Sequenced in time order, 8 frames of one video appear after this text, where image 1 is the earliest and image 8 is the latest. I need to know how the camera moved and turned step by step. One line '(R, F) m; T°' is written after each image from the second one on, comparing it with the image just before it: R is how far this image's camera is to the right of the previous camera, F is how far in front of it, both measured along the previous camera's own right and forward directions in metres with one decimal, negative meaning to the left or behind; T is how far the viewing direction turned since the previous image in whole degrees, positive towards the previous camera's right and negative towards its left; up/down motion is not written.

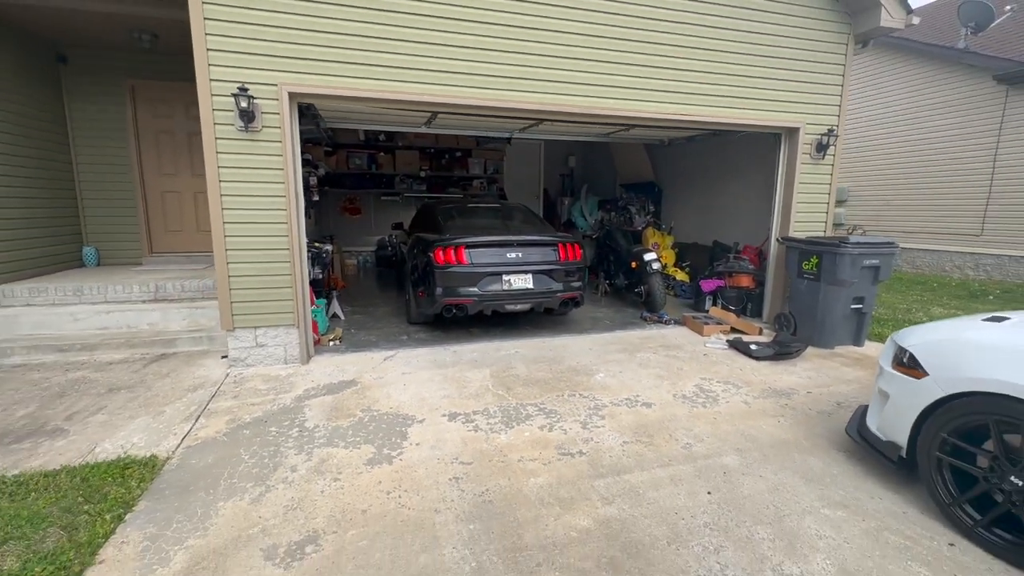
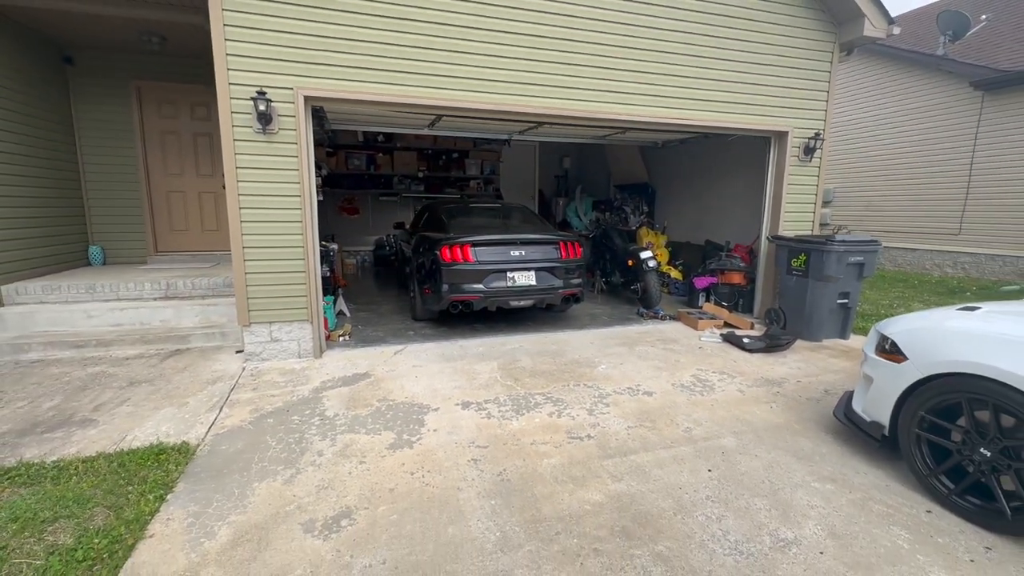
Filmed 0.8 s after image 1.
(-0.1, -0.2) m; +1°
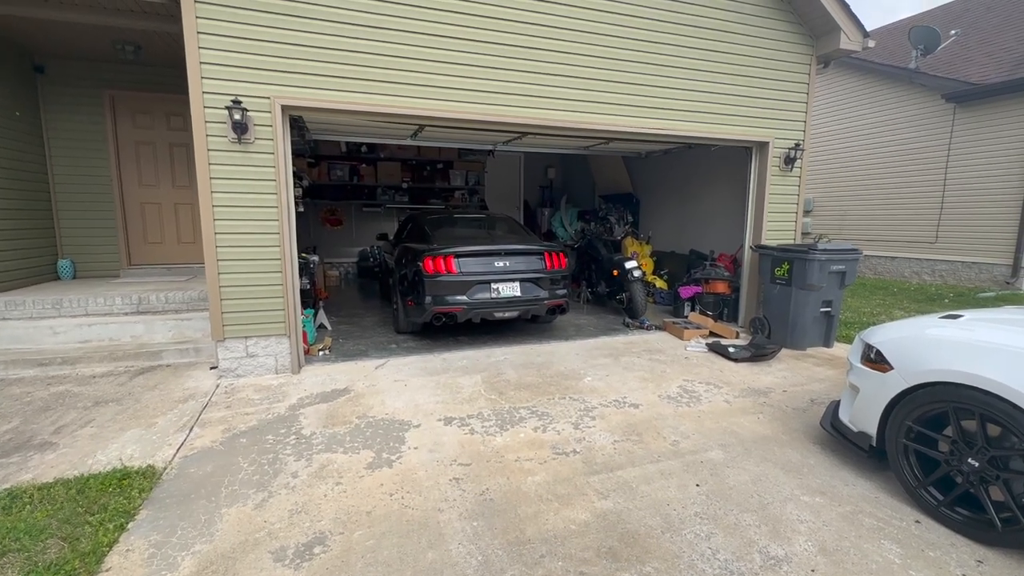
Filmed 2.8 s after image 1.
(0.0, +0.1) m; +2°
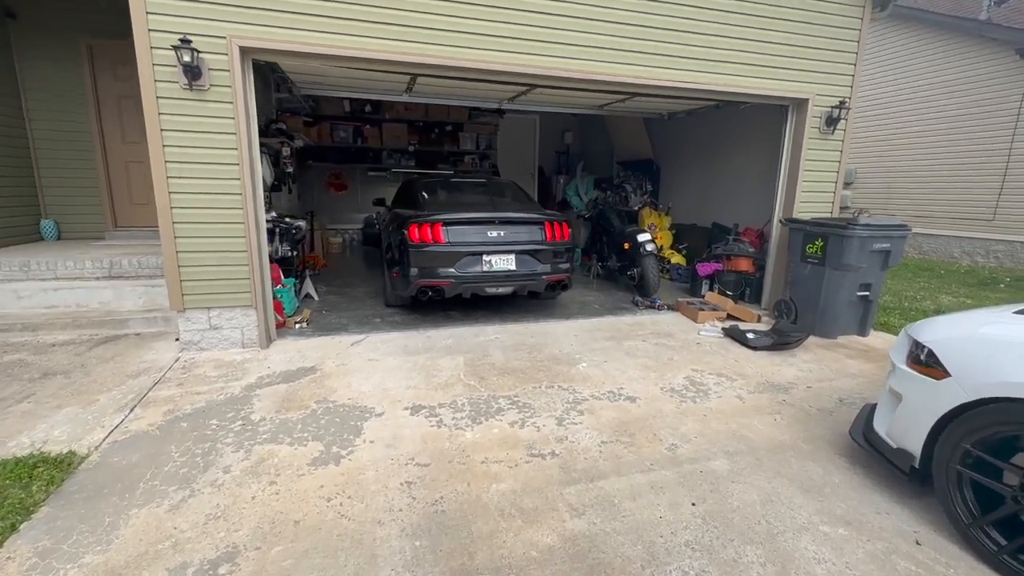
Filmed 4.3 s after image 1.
(+0.3, +0.5) m; -3°
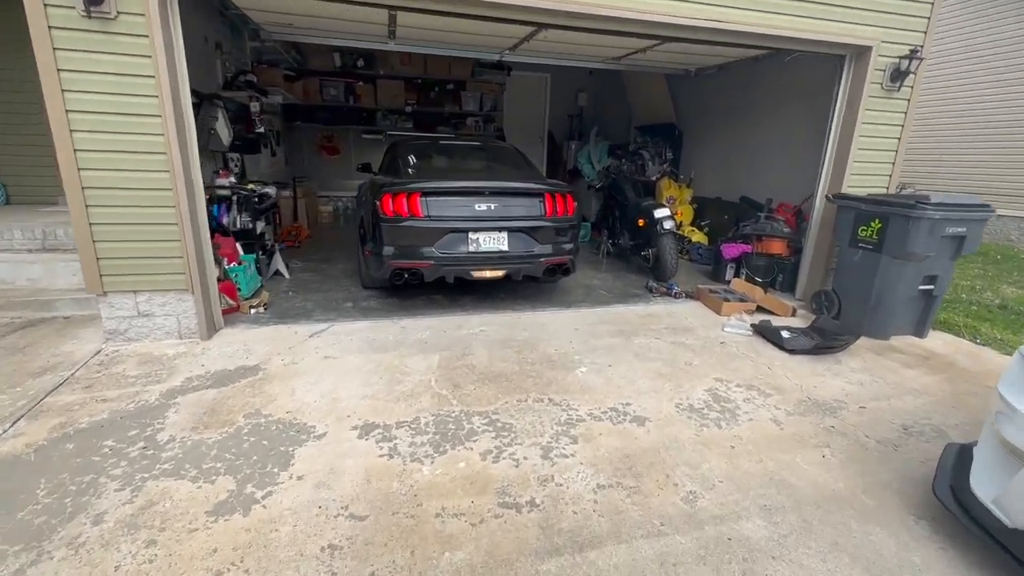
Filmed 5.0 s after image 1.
(+0.2, +0.7) m; -2°
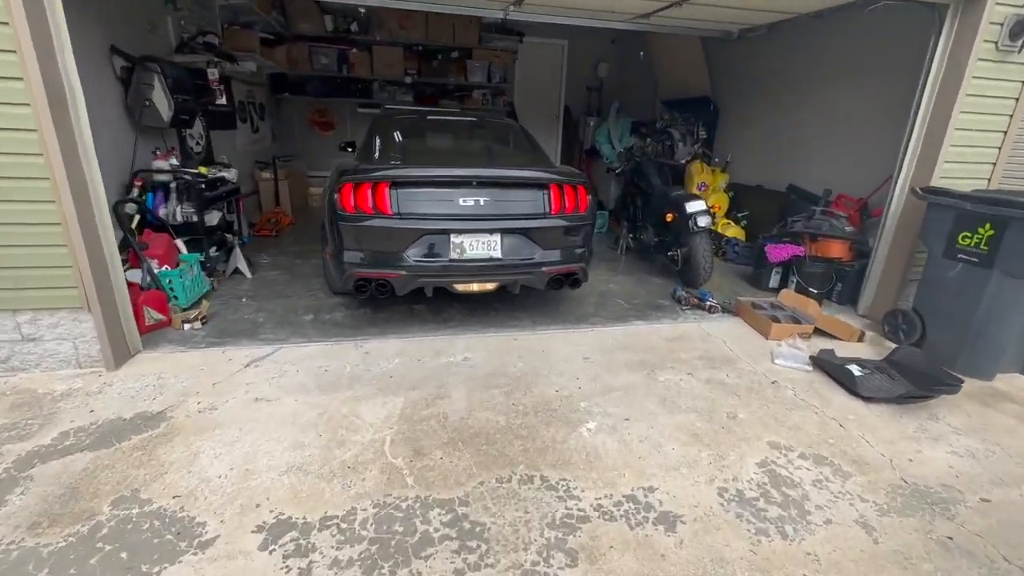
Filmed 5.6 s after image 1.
(+0.1, +0.8) m; -2°
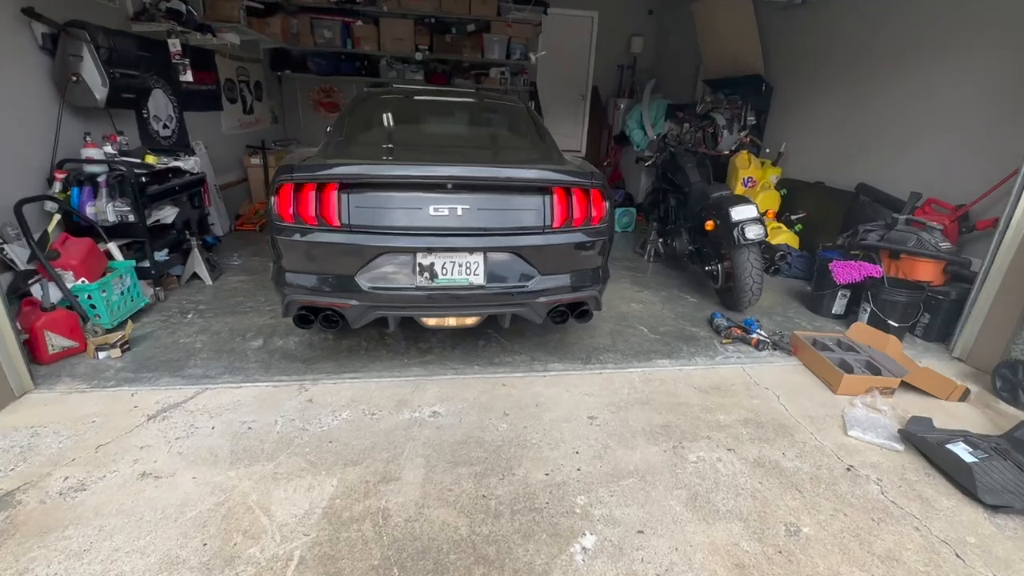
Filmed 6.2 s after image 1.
(+0.2, +0.7) m; -3°
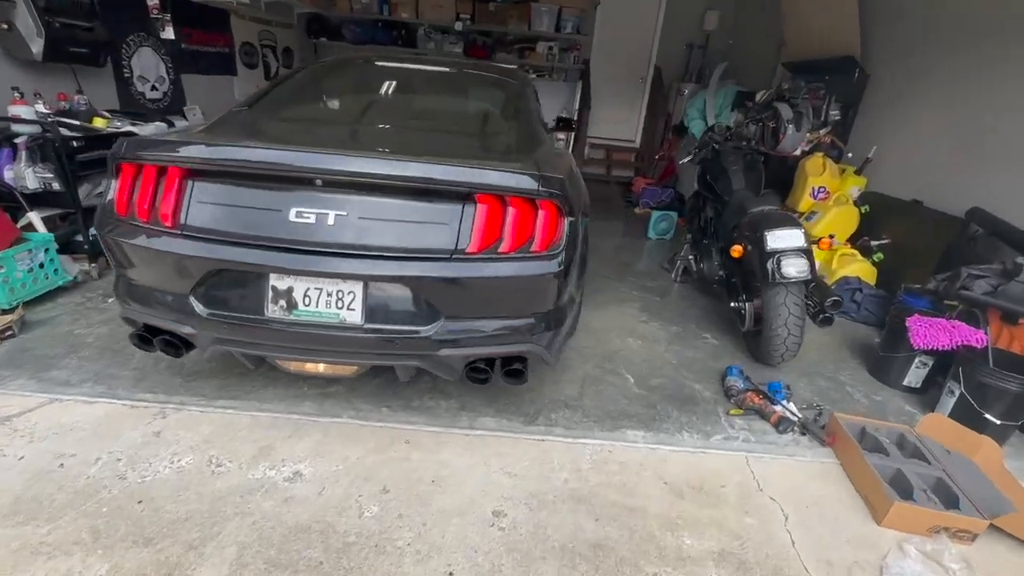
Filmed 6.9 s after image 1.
(+0.6, +0.7) m; -8°
